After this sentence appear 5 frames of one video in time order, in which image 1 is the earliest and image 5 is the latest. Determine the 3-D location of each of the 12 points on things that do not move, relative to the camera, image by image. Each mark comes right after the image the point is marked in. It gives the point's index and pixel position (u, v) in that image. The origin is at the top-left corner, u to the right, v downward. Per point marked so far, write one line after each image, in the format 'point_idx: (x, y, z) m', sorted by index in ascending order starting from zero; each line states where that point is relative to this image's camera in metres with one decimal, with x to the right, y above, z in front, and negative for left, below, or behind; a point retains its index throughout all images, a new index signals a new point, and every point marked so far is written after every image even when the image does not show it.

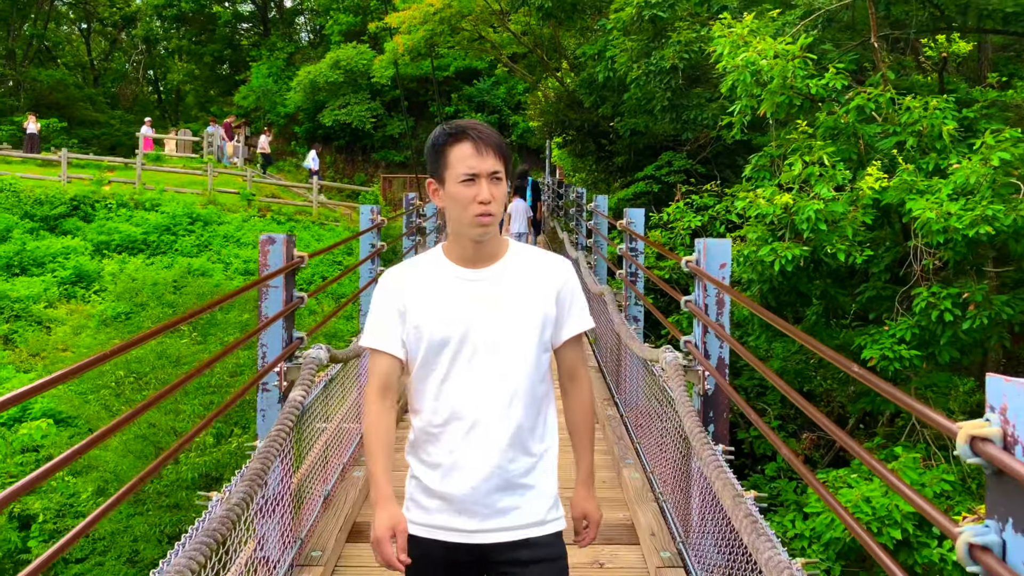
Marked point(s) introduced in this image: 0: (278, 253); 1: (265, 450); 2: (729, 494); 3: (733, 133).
0: (-1.0, +0.2, +3.2) m
1: (-0.8, -0.6, +2.5) m
2: (+0.6, -0.6, +2.2) m
3: (+1.9, +1.3, +6.3) m
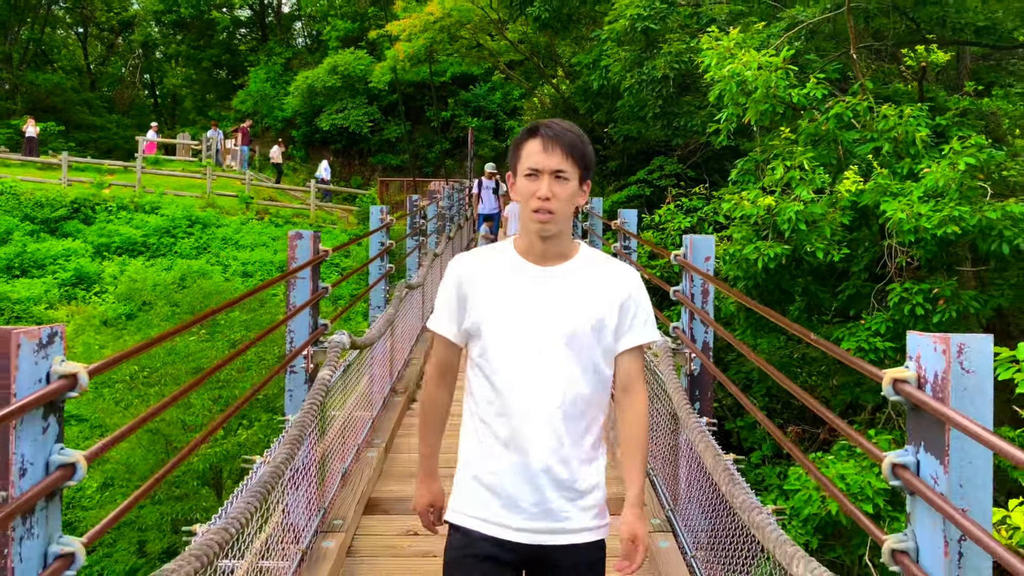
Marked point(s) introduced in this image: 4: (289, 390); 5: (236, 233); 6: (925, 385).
0: (-1.0, +0.2, +3.5) m
1: (-0.8, -0.5, +2.8) m
2: (+0.7, -0.5, +2.5) m
3: (+1.9, +1.3, +6.6) m
4: (-1.0, -0.5, +3.5) m
5: (-6.9, +1.4, +18.4) m
6: (+0.8, -0.2, +1.4) m
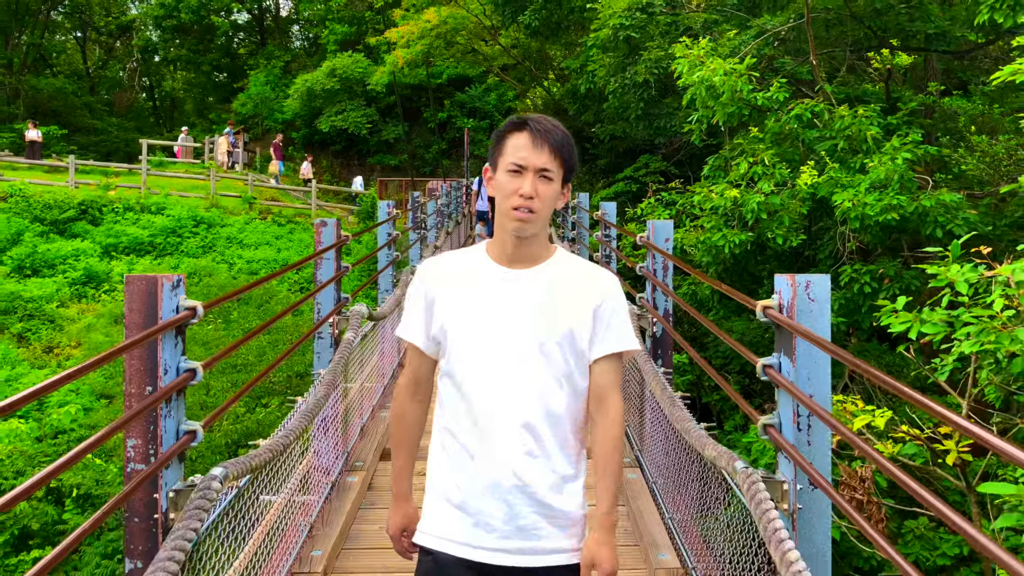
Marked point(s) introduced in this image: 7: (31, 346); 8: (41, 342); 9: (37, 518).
0: (-1.0, +0.3, +4.1) m
1: (-0.8, -0.4, +3.4) m
2: (+0.6, -0.4, +3.1) m
3: (+1.8, +1.5, +7.3) m
4: (-1.1, -0.4, +4.1) m
5: (-7.0, +1.4, +19.0) m
6: (+0.8, -0.1, +2.0) m
7: (-8.5, -1.1, +12.9) m
8: (-8.4, -1.0, +13.1) m
9: (-4.6, -2.2, +7.0) m
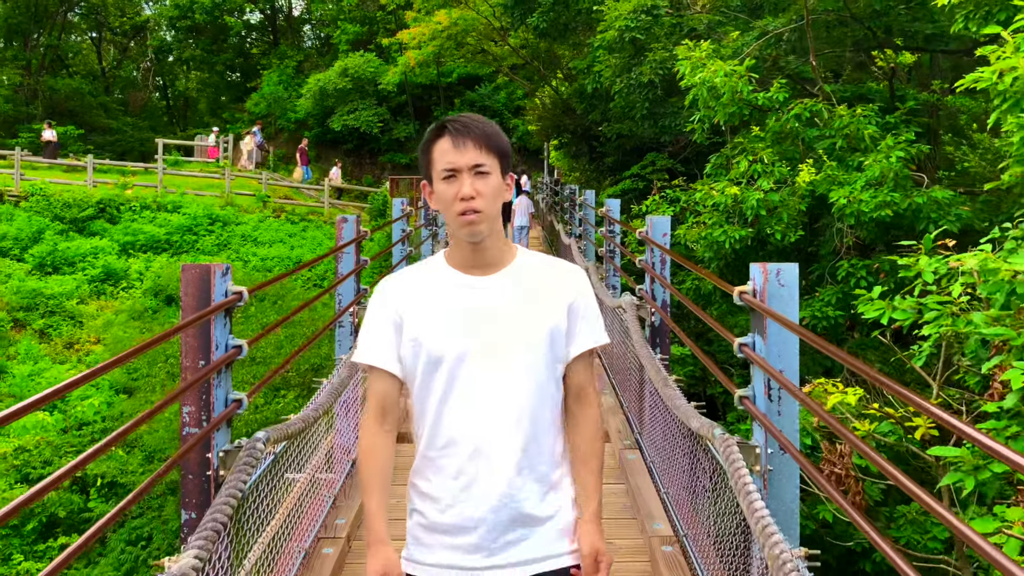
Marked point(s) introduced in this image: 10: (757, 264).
0: (-1.0, +0.4, +4.4) m
1: (-0.8, -0.4, +3.7) m
2: (+0.7, -0.4, +3.4) m
3: (+1.9, +1.5, +7.5) m
4: (-1.0, -0.3, +4.4) m
5: (-6.8, +1.5, +19.4) m
6: (+0.8, 0.0, +2.3) m
7: (-8.3, -1.0, +13.3) m
8: (-8.2, -0.9, +13.5) m
9: (-4.5, -2.2, +7.3) m
10: (+0.8, +0.1, +2.3) m
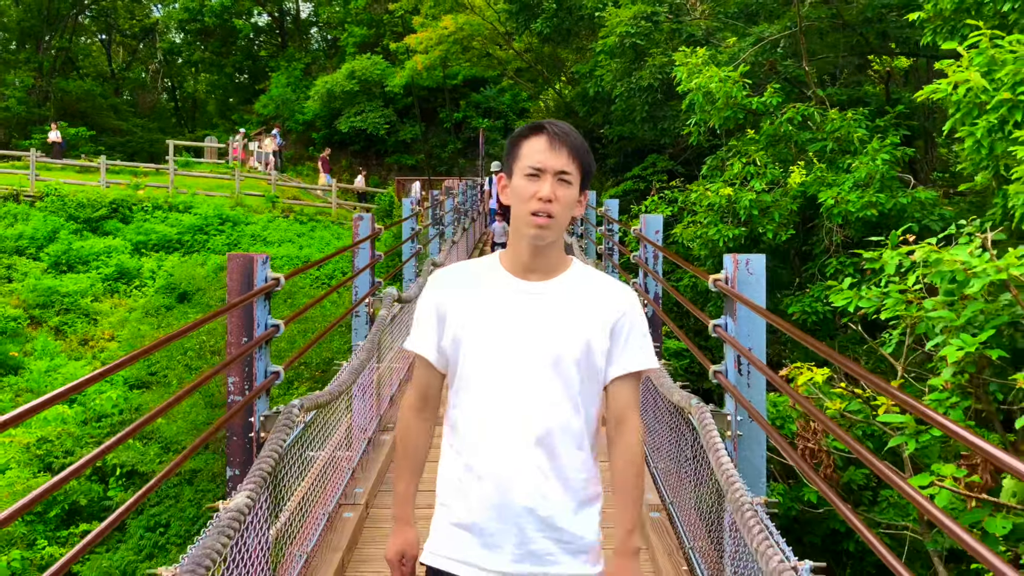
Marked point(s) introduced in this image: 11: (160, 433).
0: (-1.0, +0.4, +4.7) m
1: (-0.8, -0.3, +4.0) m
2: (+0.7, -0.3, +3.7) m
3: (+1.9, +1.6, +7.8) m
4: (-1.0, -0.3, +4.7) m
5: (-6.6, +1.6, +19.7) m
6: (+0.8, 0.0, +2.6) m
7: (-8.2, -0.9, +13.7) m
8: (-8.1, -0.9, +13.8) m
9: (-4.4, -2.1, +7.6) m
10: (+0.8, +0.1, +2.6) m
11: (-3.9, -1.6, +8.1) m
